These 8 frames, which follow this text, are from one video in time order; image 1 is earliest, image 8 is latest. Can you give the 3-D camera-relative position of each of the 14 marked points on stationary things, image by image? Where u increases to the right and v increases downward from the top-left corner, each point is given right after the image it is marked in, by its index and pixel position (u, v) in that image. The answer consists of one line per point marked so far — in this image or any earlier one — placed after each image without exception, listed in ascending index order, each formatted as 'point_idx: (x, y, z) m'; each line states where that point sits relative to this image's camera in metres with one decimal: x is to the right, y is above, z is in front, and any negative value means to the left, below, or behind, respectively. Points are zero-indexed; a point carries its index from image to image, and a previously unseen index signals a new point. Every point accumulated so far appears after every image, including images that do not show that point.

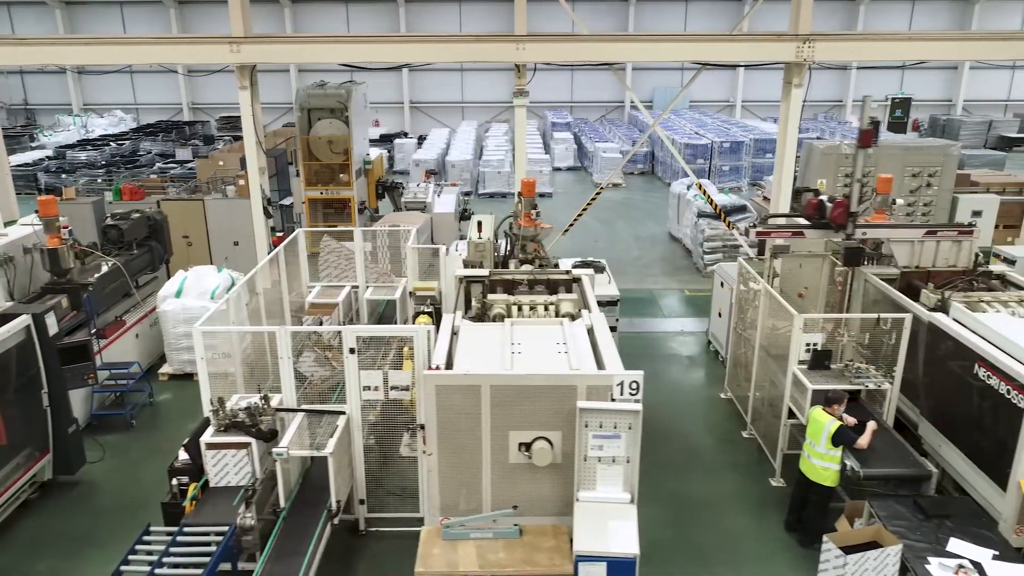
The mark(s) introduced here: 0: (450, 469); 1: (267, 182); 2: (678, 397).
0: (-0.3, -0.8, +3.8) m
1: (-2.4, +1.0, +8.7) m
2: (+1.1, -0.8, +6.3) m
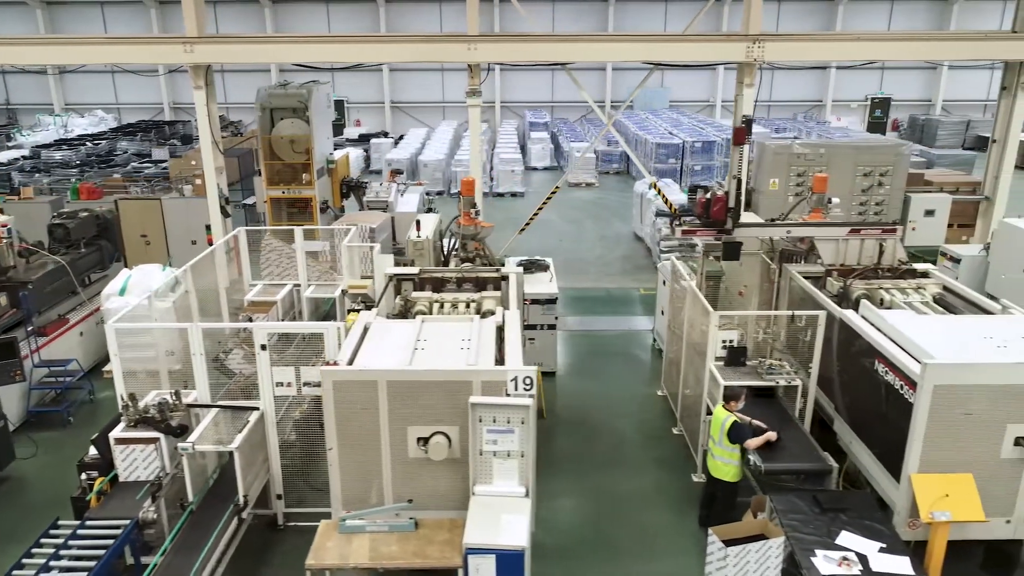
0: (-0.7, -0.8, +3.8) m
1: (-2.8, +1.0, +8.8) m
2: (+0.7, -0.8, +6.4) m
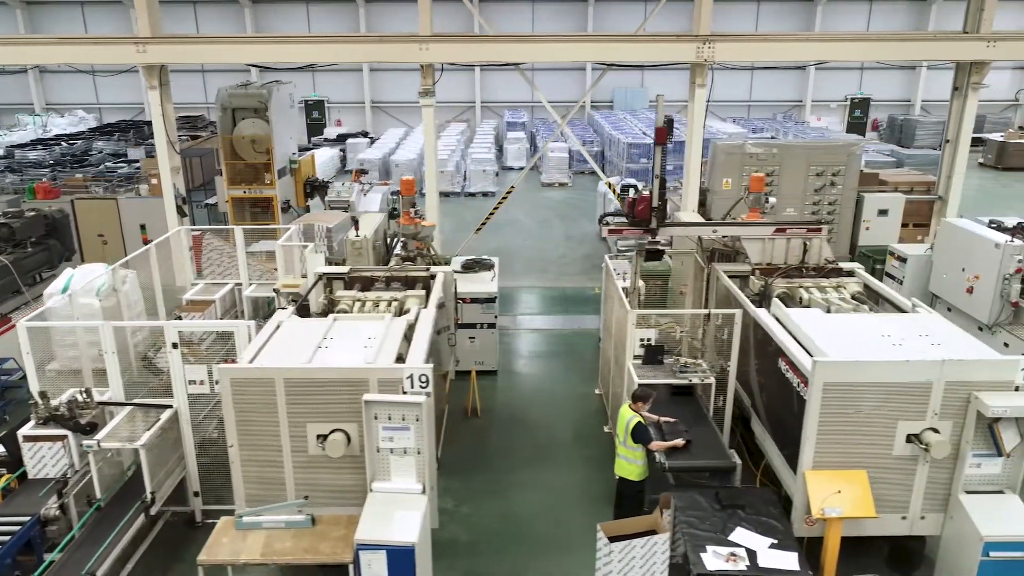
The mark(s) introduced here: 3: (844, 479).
0: (-1.1, -0.7, +3.9) m
1: (-3.2, +1.0, +8.8) m
2: (+0.3, -0.8, +6.4) m
3: (+1.4, -0.8, +3.7) m
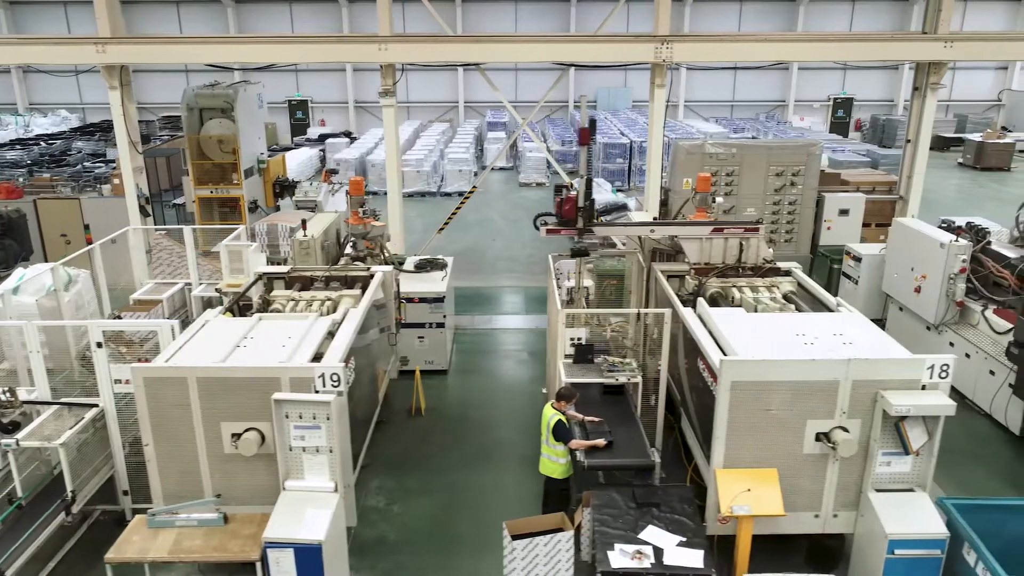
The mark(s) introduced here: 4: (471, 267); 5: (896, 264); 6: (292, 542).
0: (-1.5, -0.7, +3.9) m
1: (-3.6, +1.1, +8.8) m
2: (-0.1, -0.8, +6.4) m
3: (+1.0, -0.8, +3.8) m
4: (-0.5, +0.3, +10.4) m
5: (+3.0, +0.2, +7.0) m
6: (-0.9, -1.0, +3.5) m
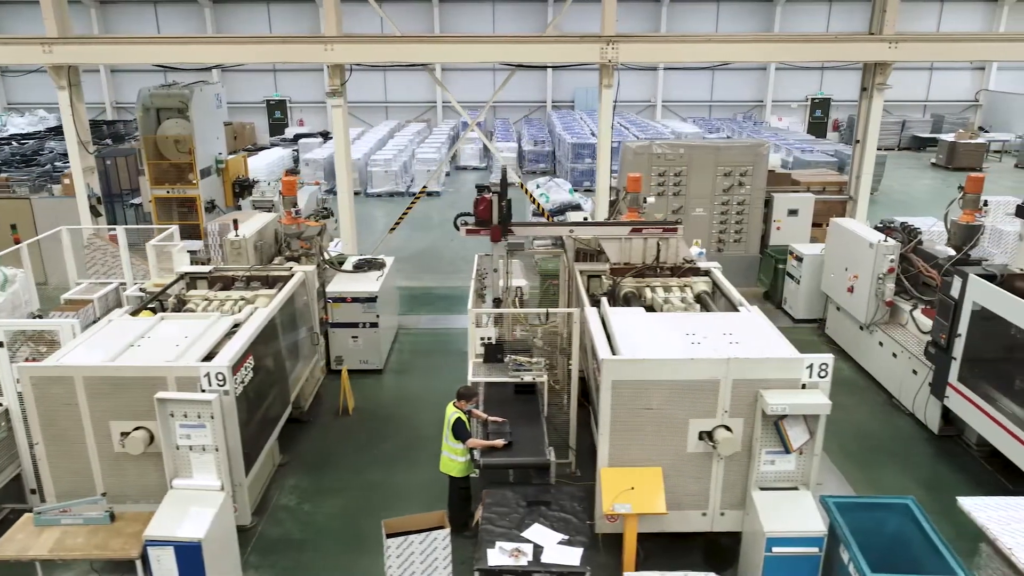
0: (-2.0, -0.7, +3.9) m
1: (-4.1, +1.1, +8.8) m
2: (-0.6, -0.8, +6.5) m
3: (+0.5, -0.8, +3.8) m
4: (-1.0, +0.3, +10.4) m
5: (+2.5, +0.2, +7.1) m
6: (-1.3, -1.0, +3.5) m
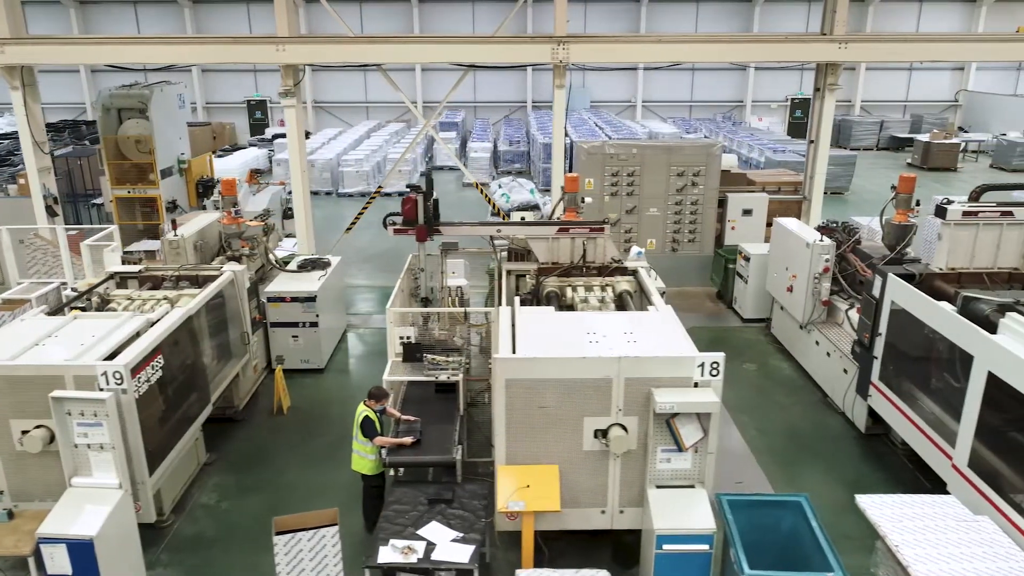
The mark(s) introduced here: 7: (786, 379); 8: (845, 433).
0: (-2.4, -0.7, +3.9) m
1: (-4.6, +1.1, +8.8) m
2: (-1.0, -0.8, +6.5) m
3: (+0.1, -0.8, +3.8) m
4: (-1.4, +0.3, +10.4) m
5: (+2.1, +0.2, +7.1) m
6: (-1.8, -1.0, +3.5) m
7: (+2.0, -0.7, +6.6) m
8: (+2.1, -0.9, +5.7) m
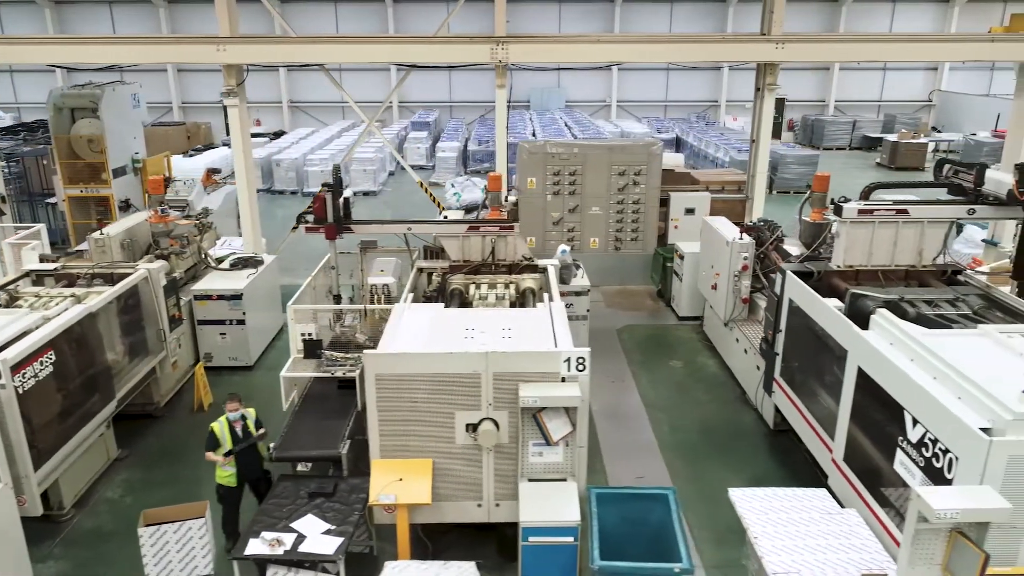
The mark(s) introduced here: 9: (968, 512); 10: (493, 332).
0: (-3.0, -0.7, +4.0) m
1: (-5.1, +1.1, +8.9) m
2: (-1.6, -0.7, +6.5) m
3: (-0.5, -0.8, +3.9) m
4: (-2.0, +0.3, +10.5) m
5: (+1.5, +0.2, +7.2) m
6: (-2.3, -1.0, +3.6) m
7: (+1.5, -0.7, +6.7) m
8: (+1.6, -0.9, +5.8) m
9: (+1.4, -0.7, +2.8) m
10: (-0.1, -0.2, +4.0) m
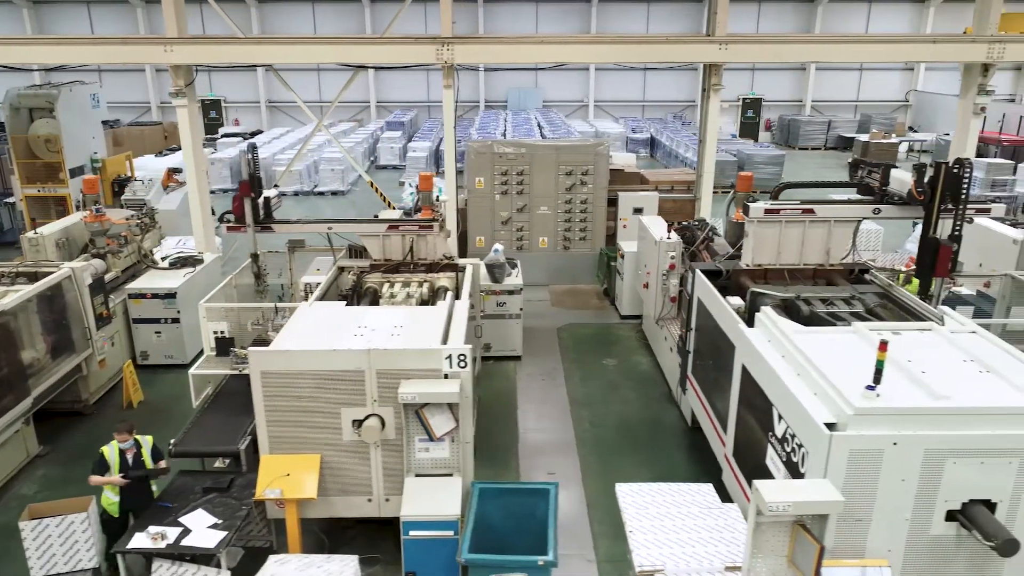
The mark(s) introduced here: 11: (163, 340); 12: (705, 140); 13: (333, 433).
0: (-3.5, -0.7, +4.0) m
1: (-5.6, +1.1, +8.9) m
2: (-2.1, -0.7, +6.6) m
3: (-1.0, -0.8, +3.9) m
4: (-2.5, +0.3, +10.5) m
5: (+1.0, +0.2, +7.2) m
6: (-2.8, -1.0, +3.7) m
7: (+1.0, -0.6, +6.7) m
8: (+1.1, -0.9, +5.9) m
9: (+0.9, -0.7, +2.9) m
10: (-0.6, -0.2, +4.1) m
11: (-2.6, -0.4, +6.8) m
12: (+1.9, +1.5, +8.9) m
13: (-0.8, -0.6, +3.9) m
